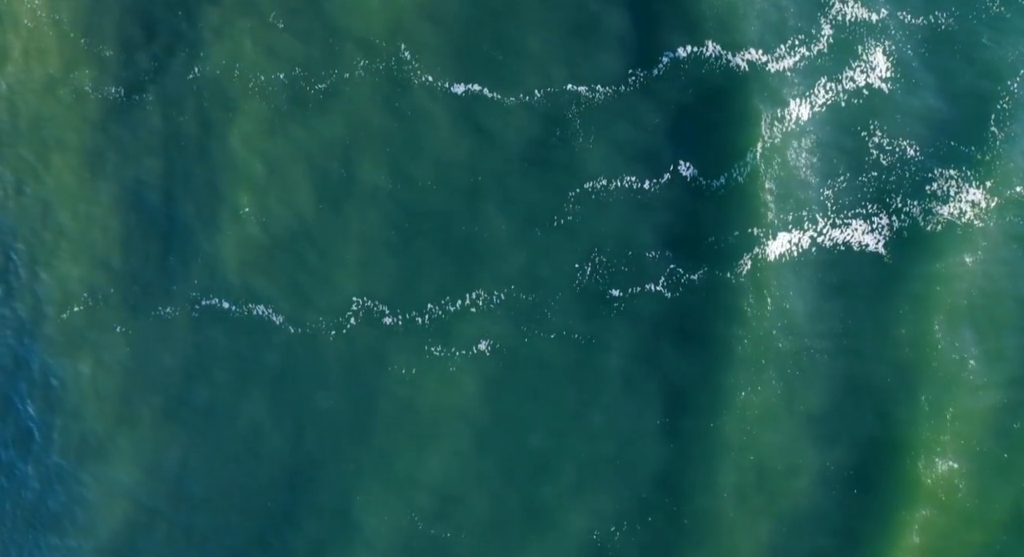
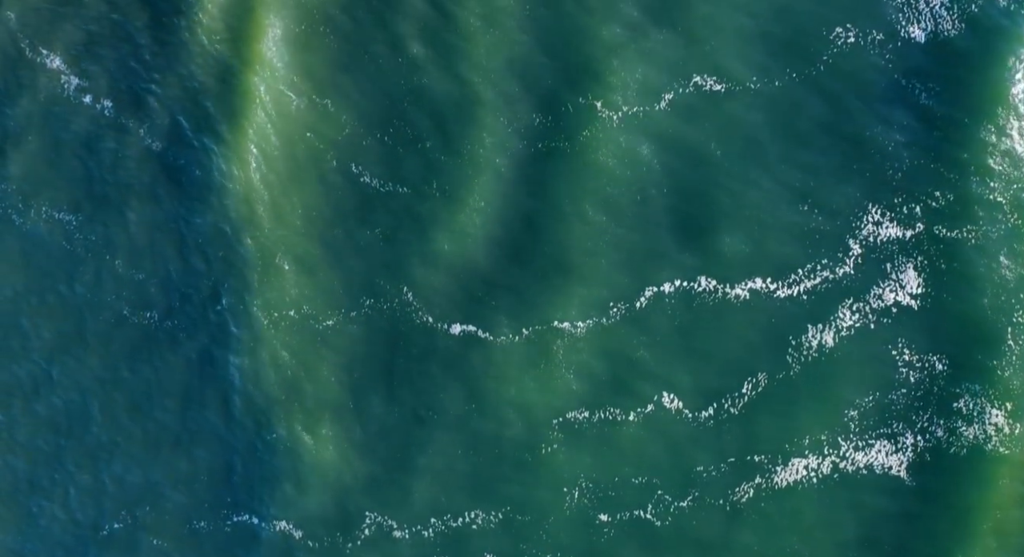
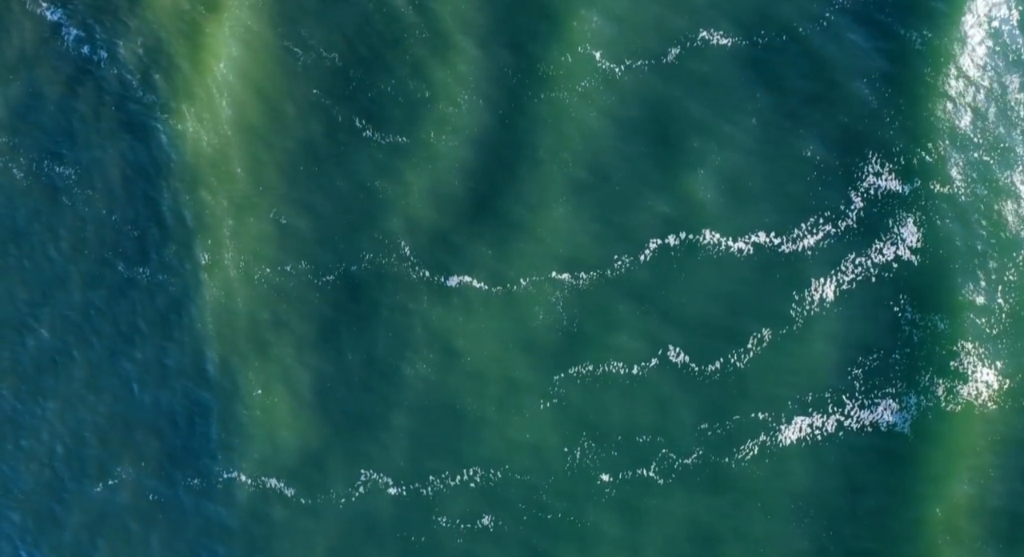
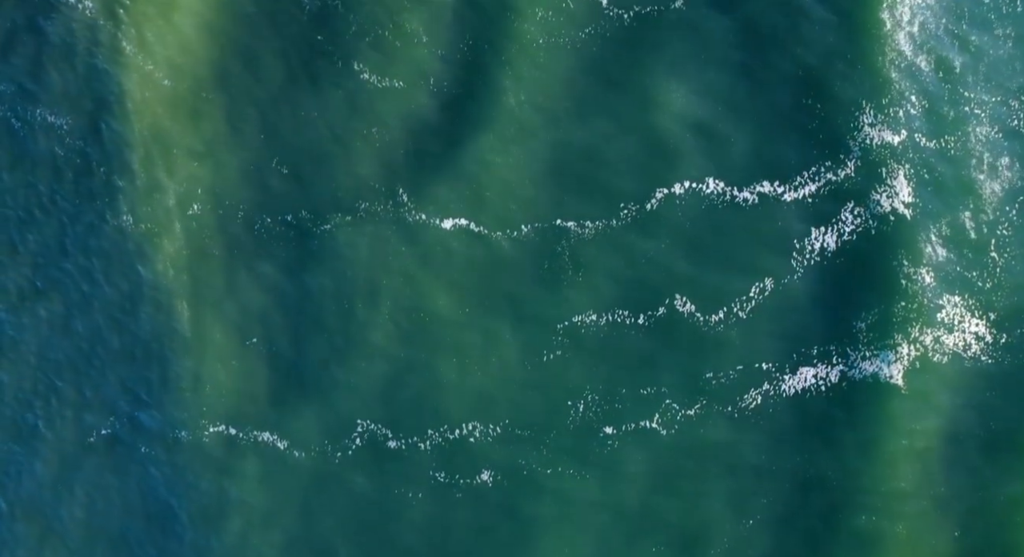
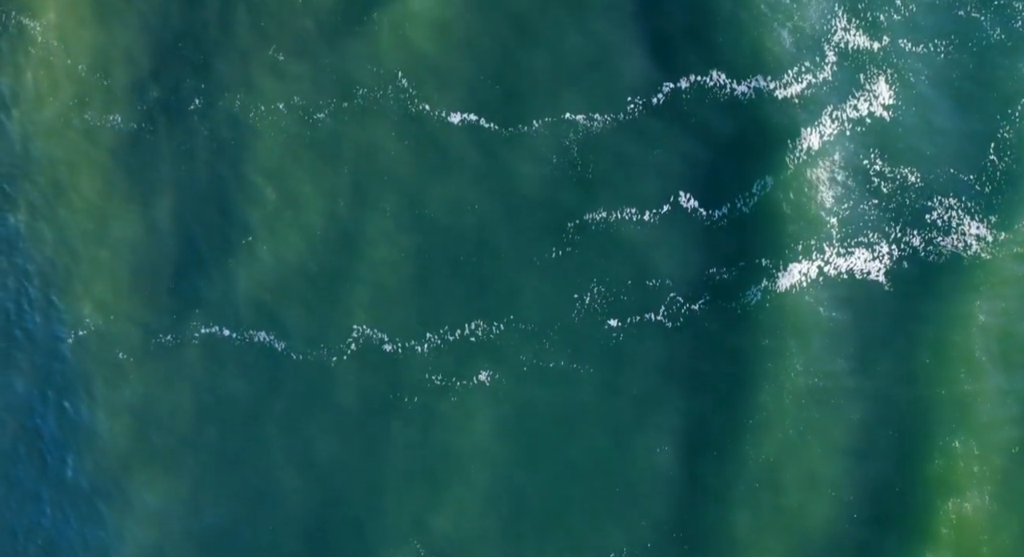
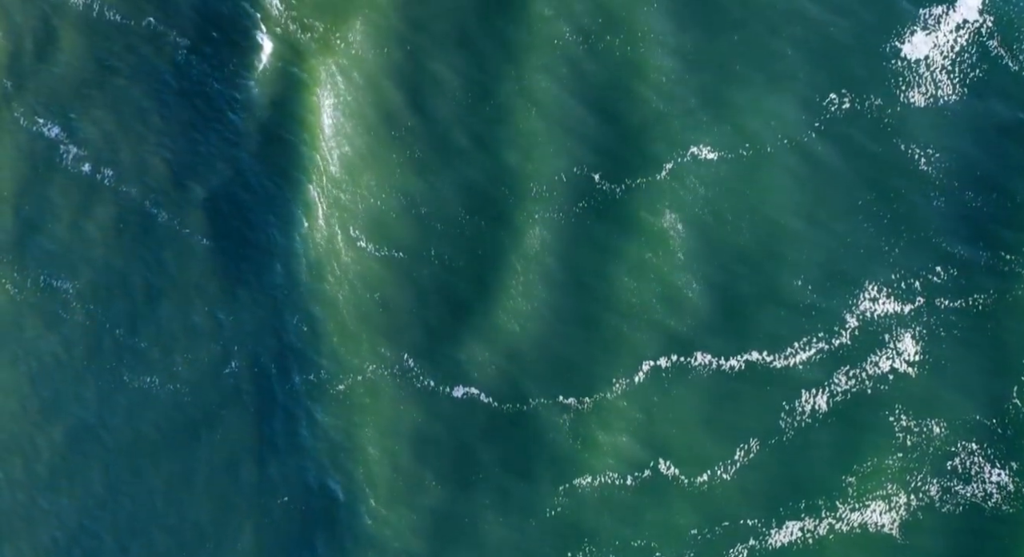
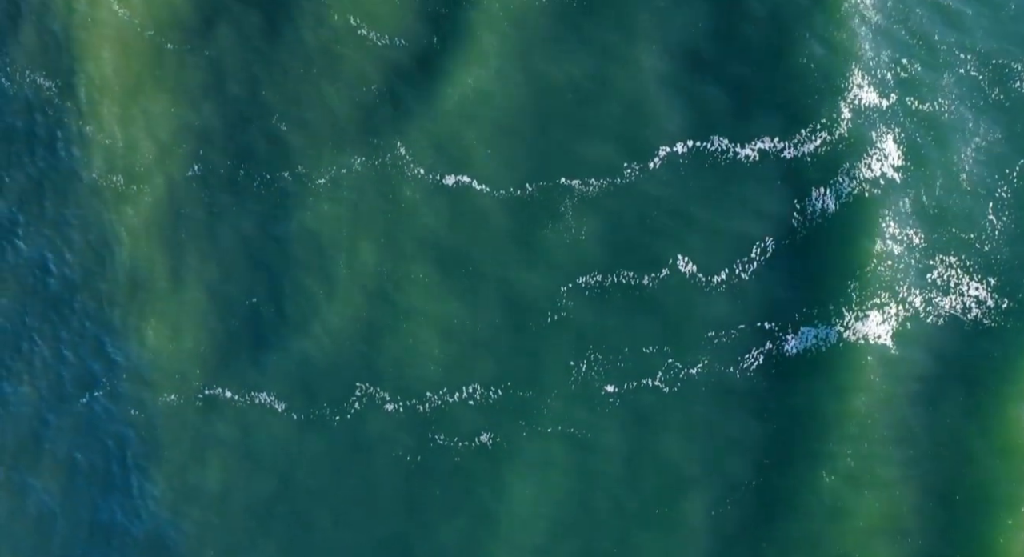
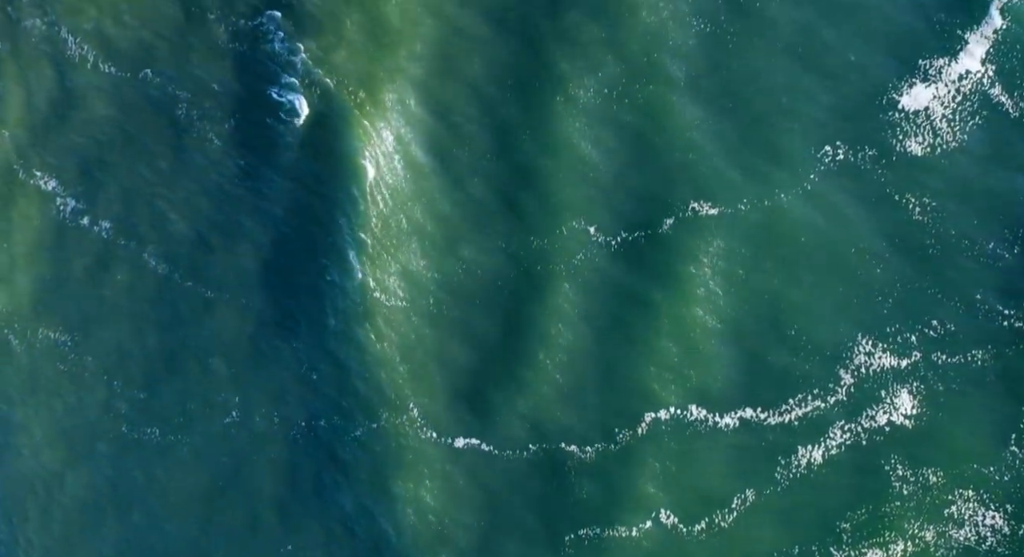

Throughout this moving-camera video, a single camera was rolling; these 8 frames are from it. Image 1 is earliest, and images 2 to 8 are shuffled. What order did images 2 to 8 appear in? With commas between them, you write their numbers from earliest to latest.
5, 7, 4, 3, 2, 6, 8
